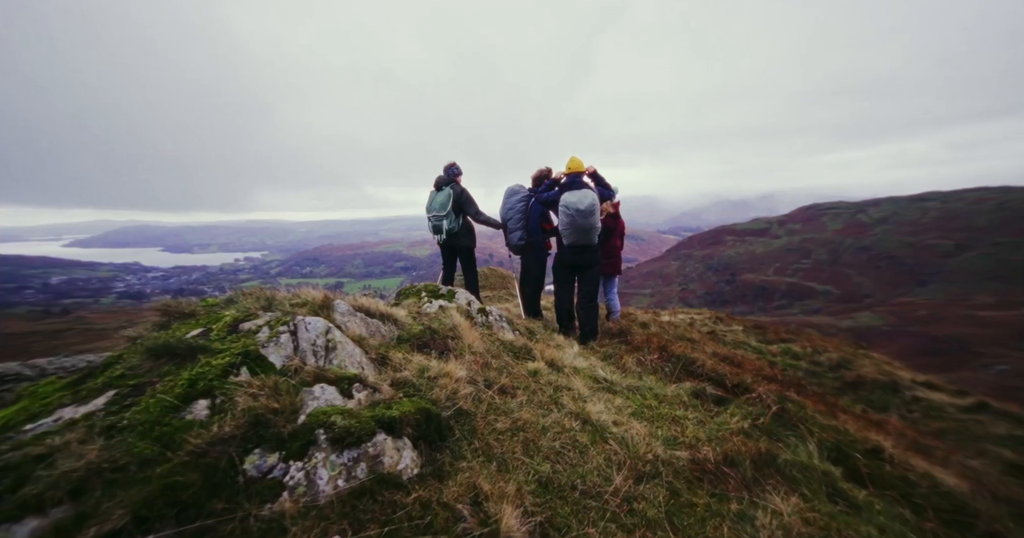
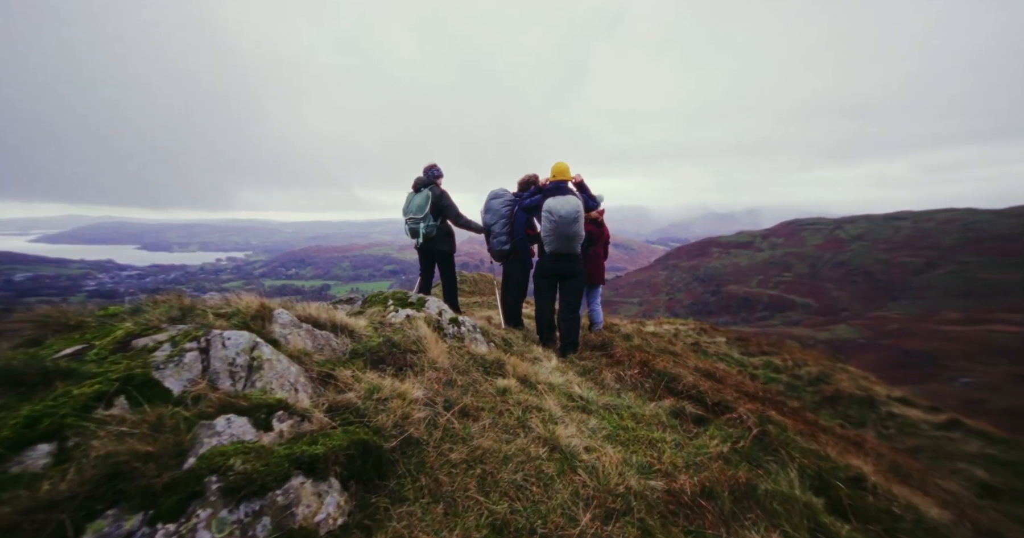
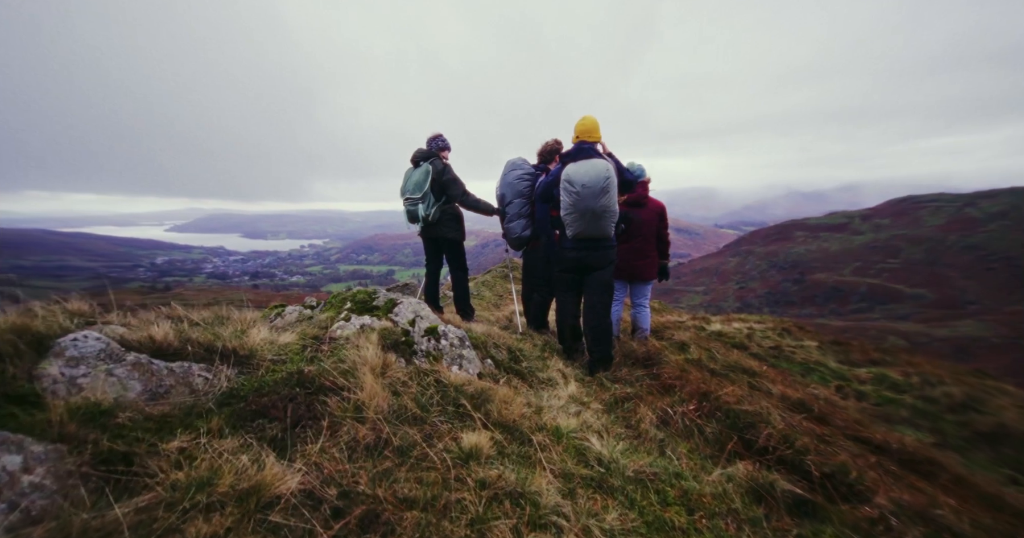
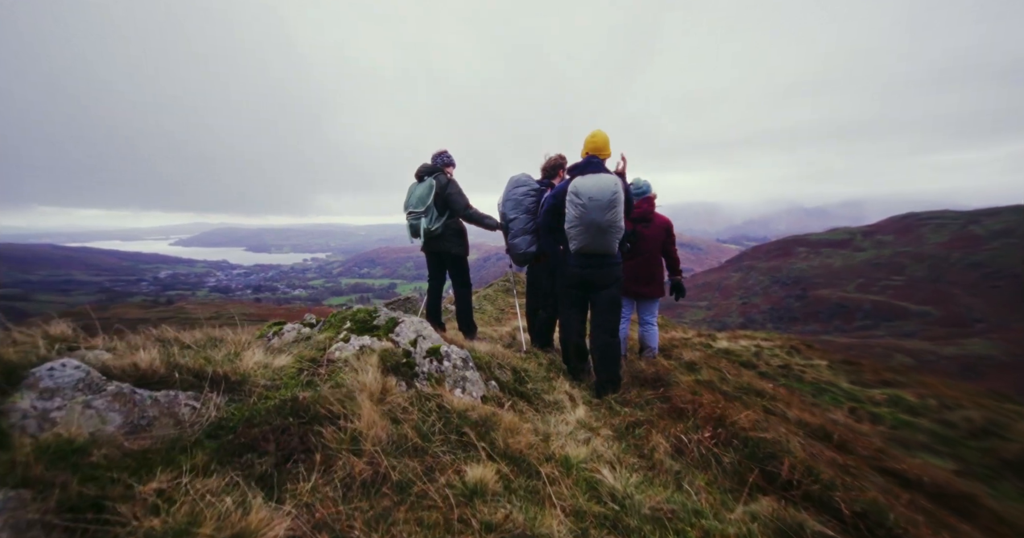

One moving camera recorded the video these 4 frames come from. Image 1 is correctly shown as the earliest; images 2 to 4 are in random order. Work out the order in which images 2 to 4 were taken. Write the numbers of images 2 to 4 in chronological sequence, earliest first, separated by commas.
2, 3, 4
